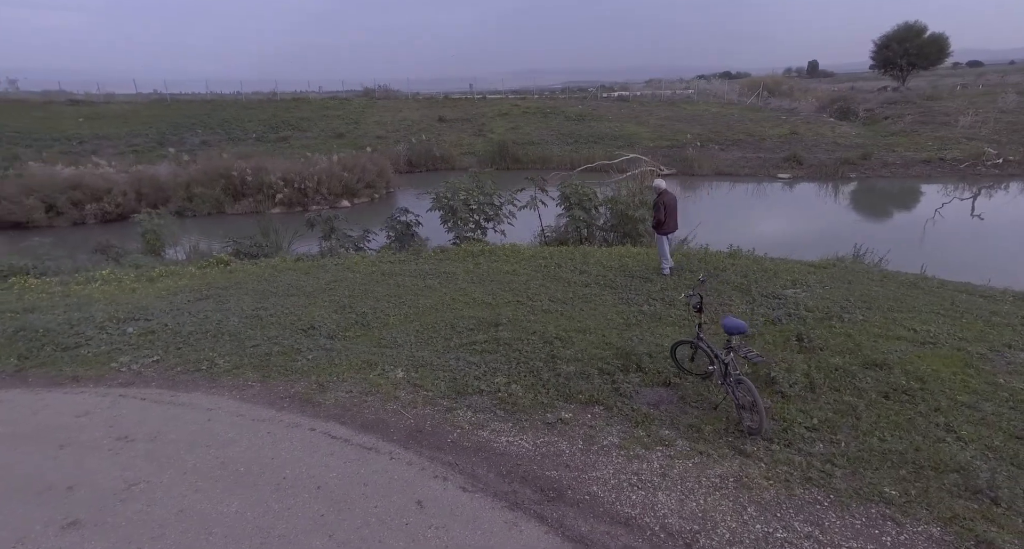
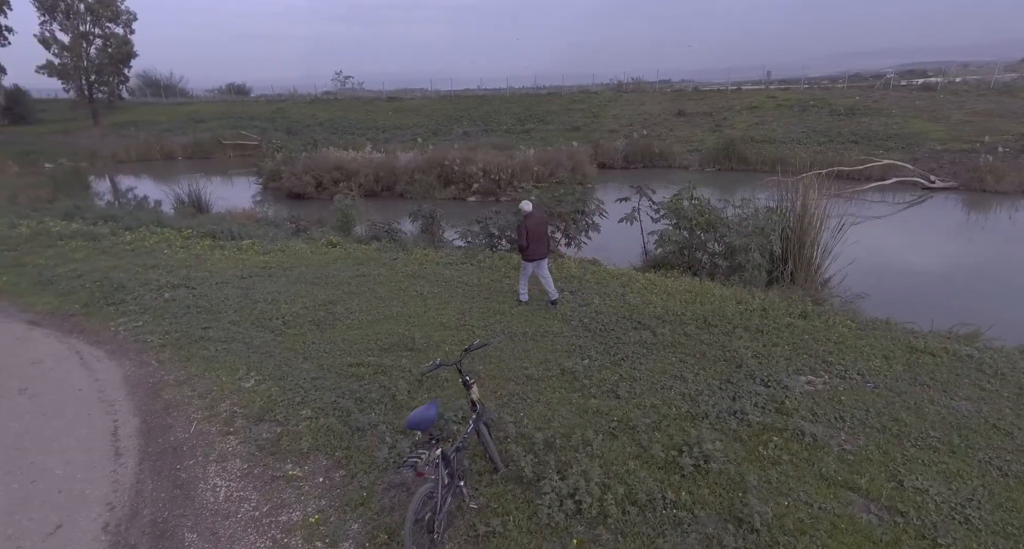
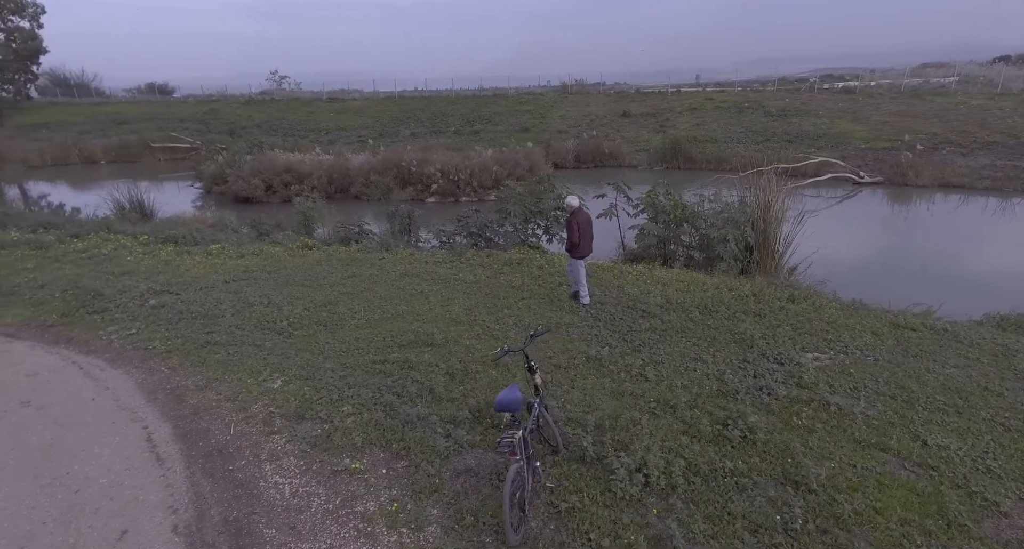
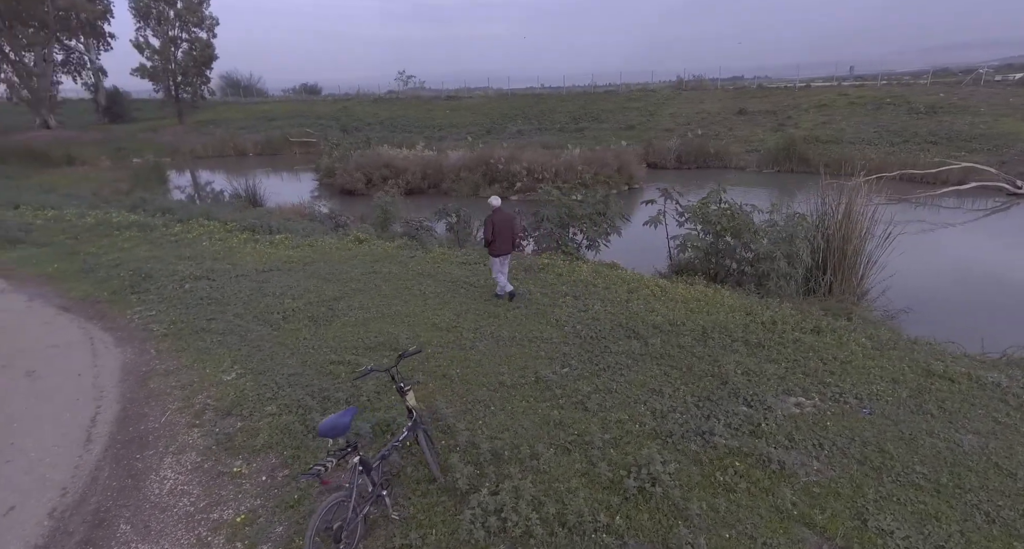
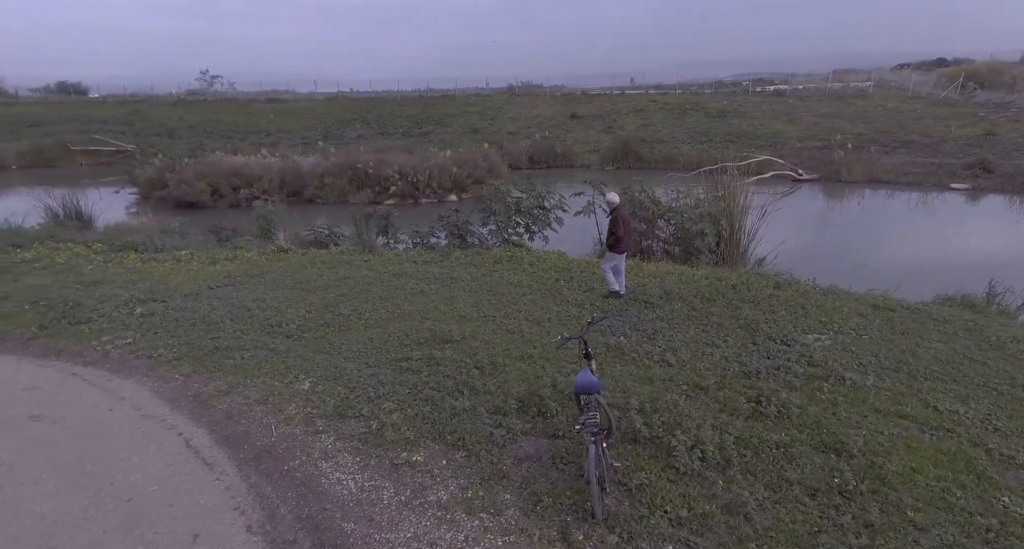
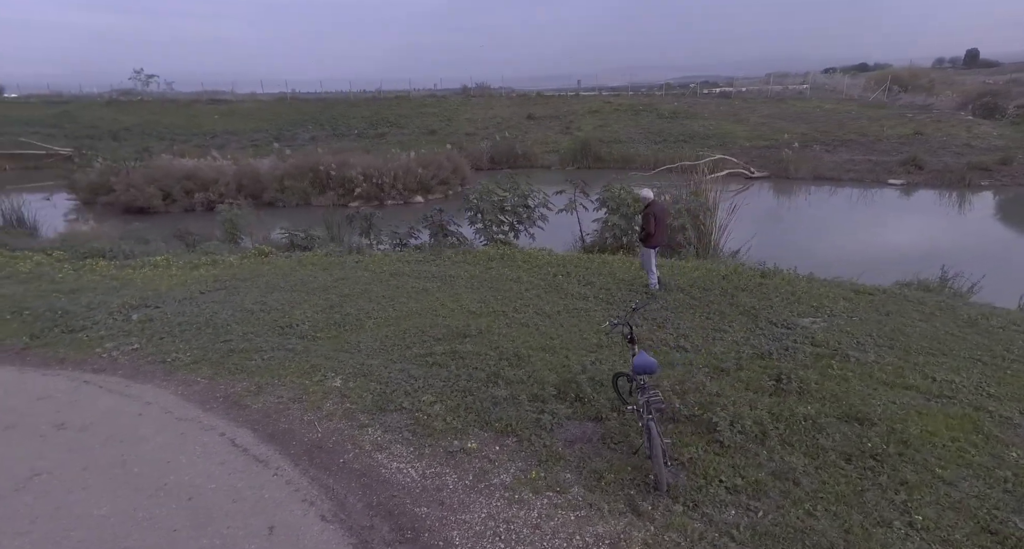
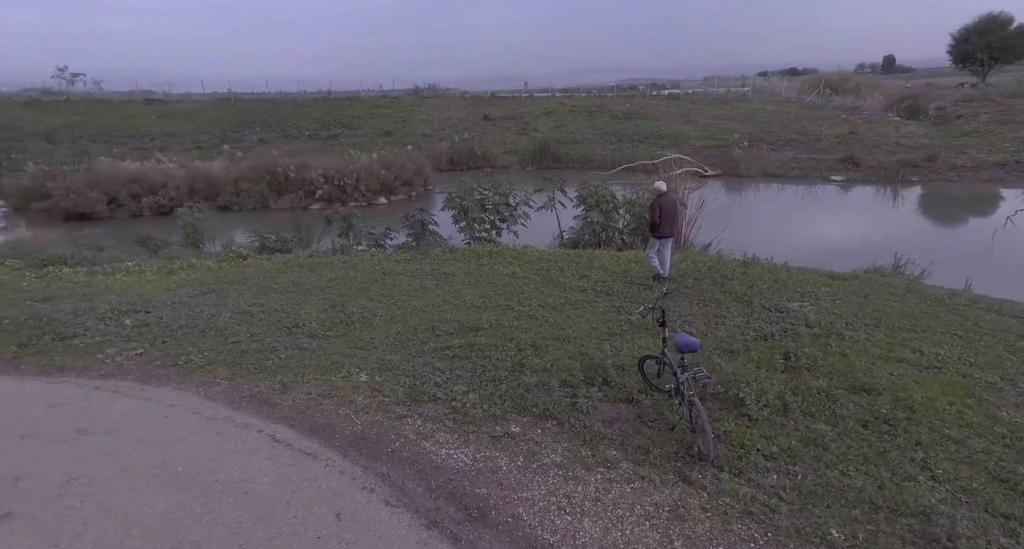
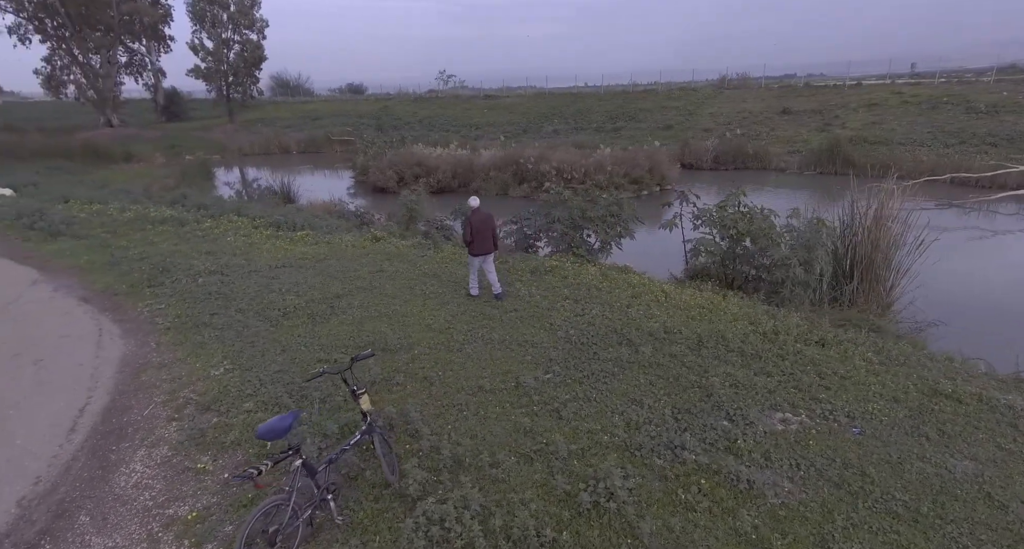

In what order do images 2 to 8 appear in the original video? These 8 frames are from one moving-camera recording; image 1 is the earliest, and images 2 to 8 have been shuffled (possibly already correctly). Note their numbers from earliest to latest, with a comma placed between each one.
7, 6, 5, 3, 2, 4, 8
